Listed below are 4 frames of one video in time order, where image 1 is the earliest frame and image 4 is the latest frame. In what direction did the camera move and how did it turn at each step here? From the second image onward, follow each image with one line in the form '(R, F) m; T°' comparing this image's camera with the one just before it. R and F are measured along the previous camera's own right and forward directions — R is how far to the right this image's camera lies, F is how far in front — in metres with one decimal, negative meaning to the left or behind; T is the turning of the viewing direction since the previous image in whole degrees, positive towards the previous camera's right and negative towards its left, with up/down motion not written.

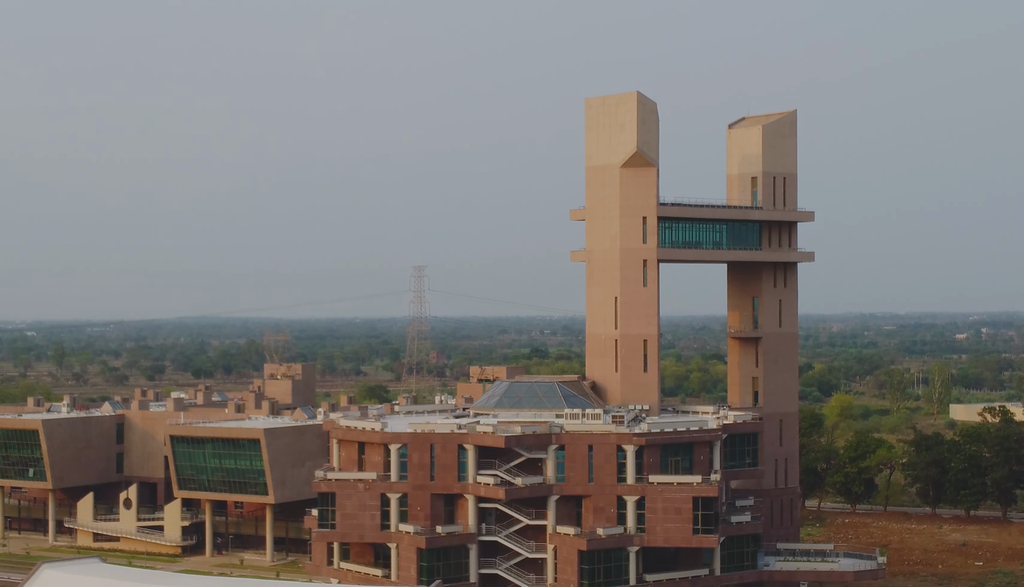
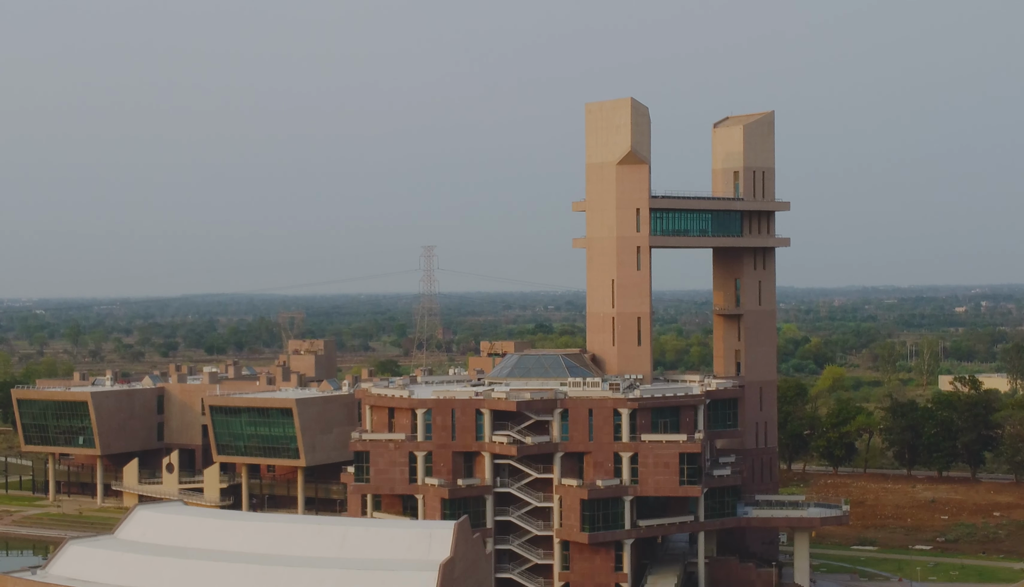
(-0.3, -9.5) m; 0°
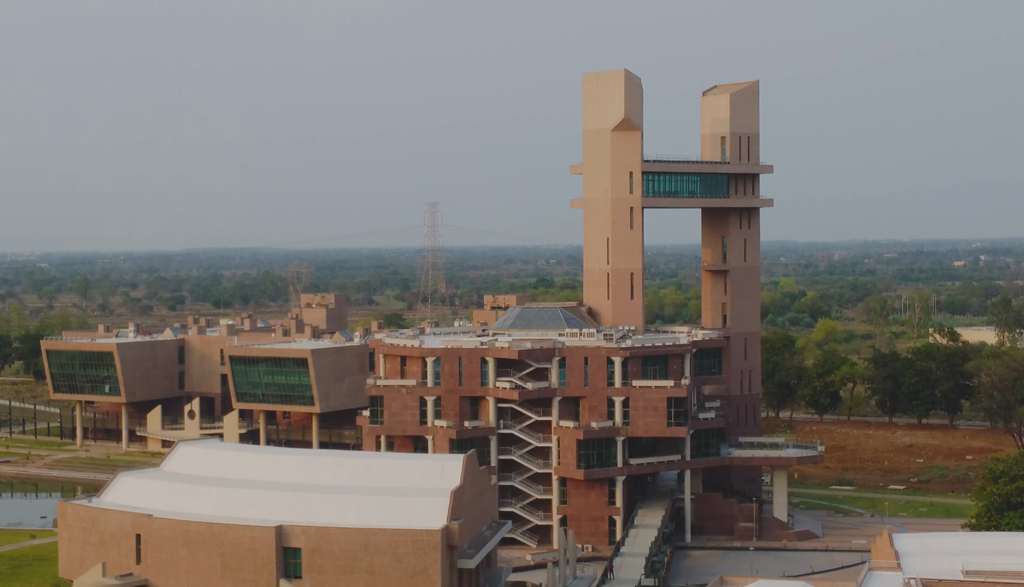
(0.0, -6.4) m; 0°
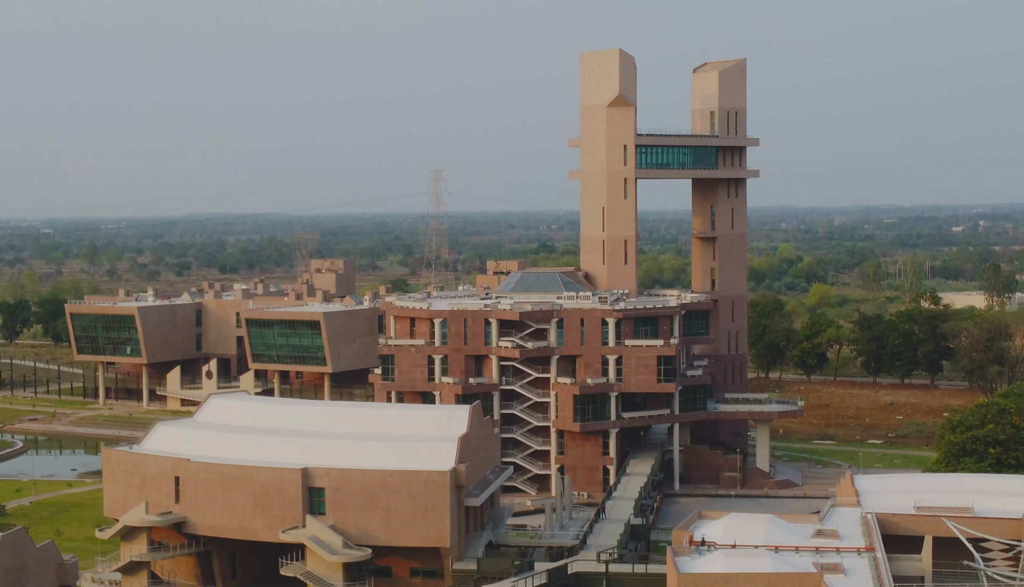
(0.0, -6.1) m; 0°
